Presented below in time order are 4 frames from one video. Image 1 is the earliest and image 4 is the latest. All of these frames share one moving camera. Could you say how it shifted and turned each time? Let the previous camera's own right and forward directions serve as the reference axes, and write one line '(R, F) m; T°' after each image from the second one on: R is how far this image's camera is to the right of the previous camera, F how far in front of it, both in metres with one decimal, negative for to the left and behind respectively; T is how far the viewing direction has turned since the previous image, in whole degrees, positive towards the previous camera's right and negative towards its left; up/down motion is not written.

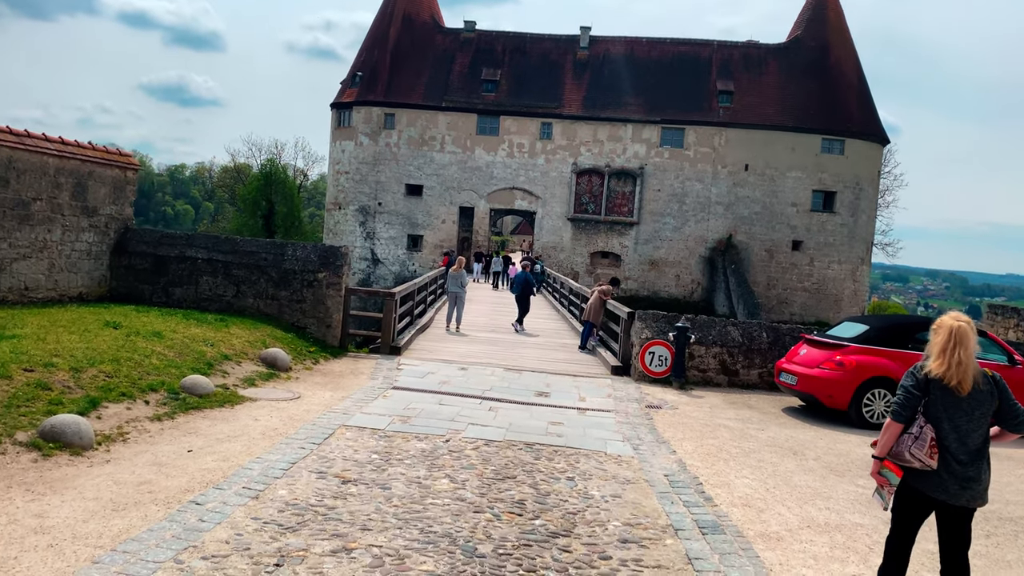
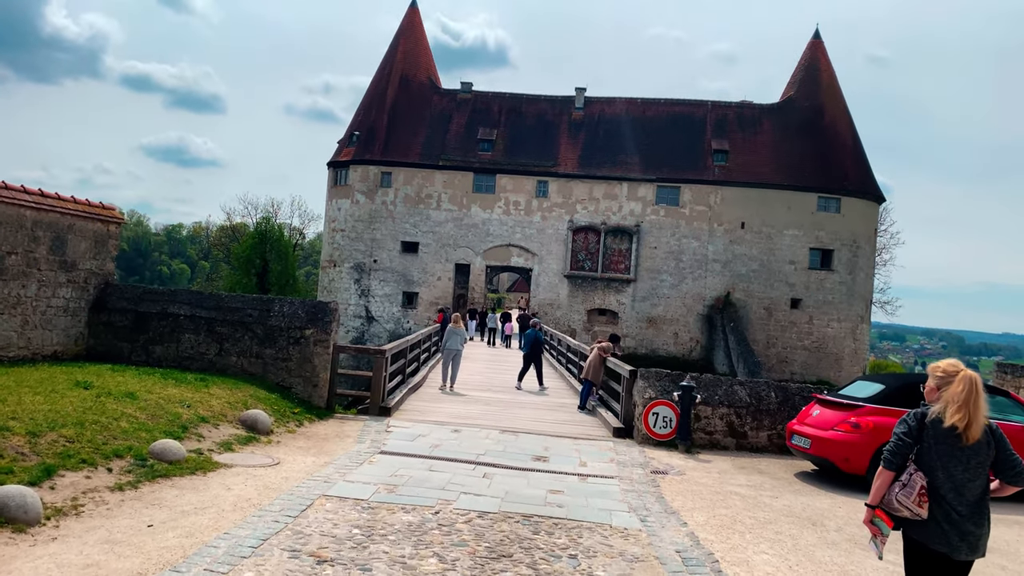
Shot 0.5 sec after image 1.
(0.0, +0.4) m; 0°
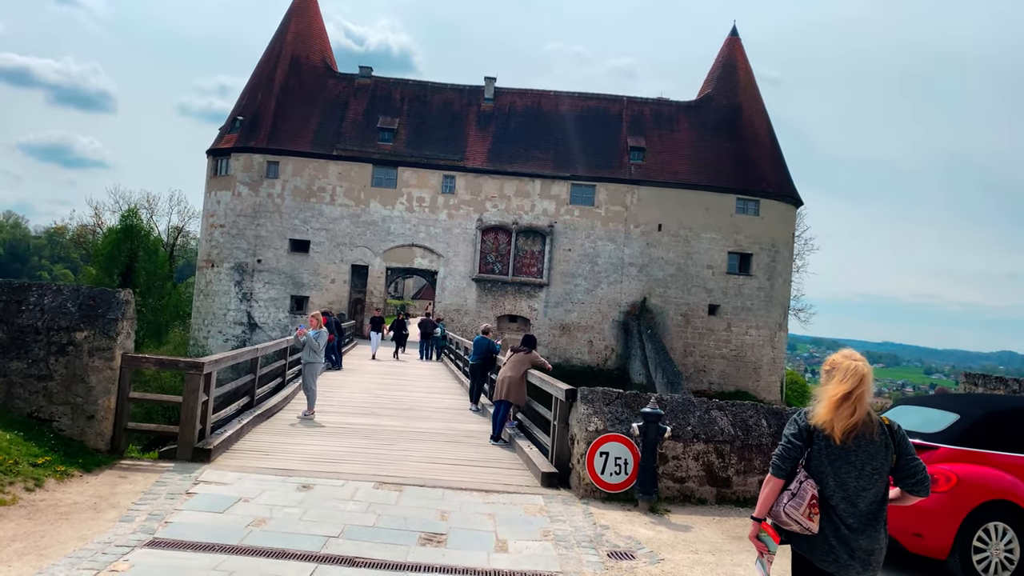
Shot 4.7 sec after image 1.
(+0.2, +3.2) m; +7°
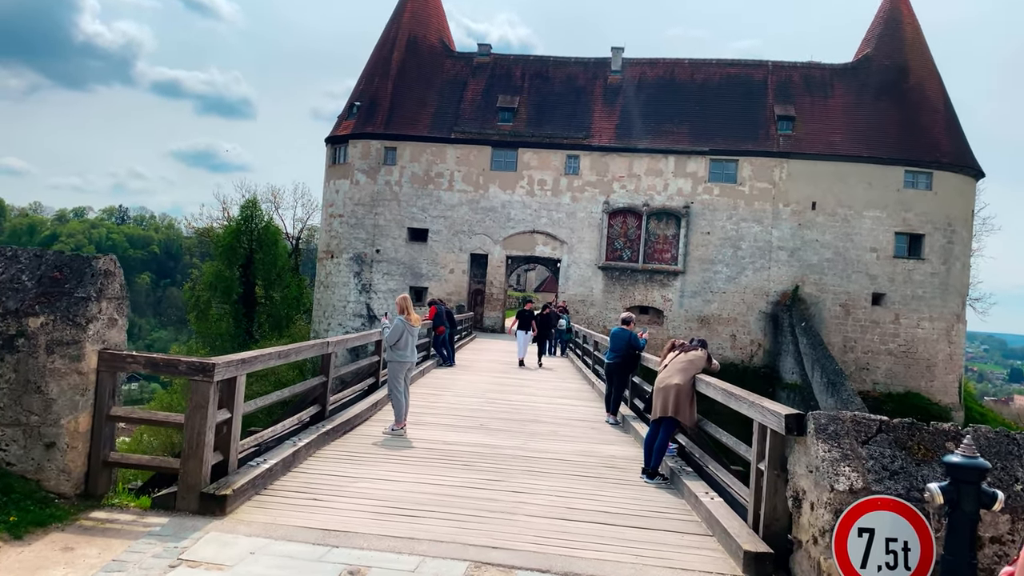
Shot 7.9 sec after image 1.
(-0.3, +2.7) m; -9°
